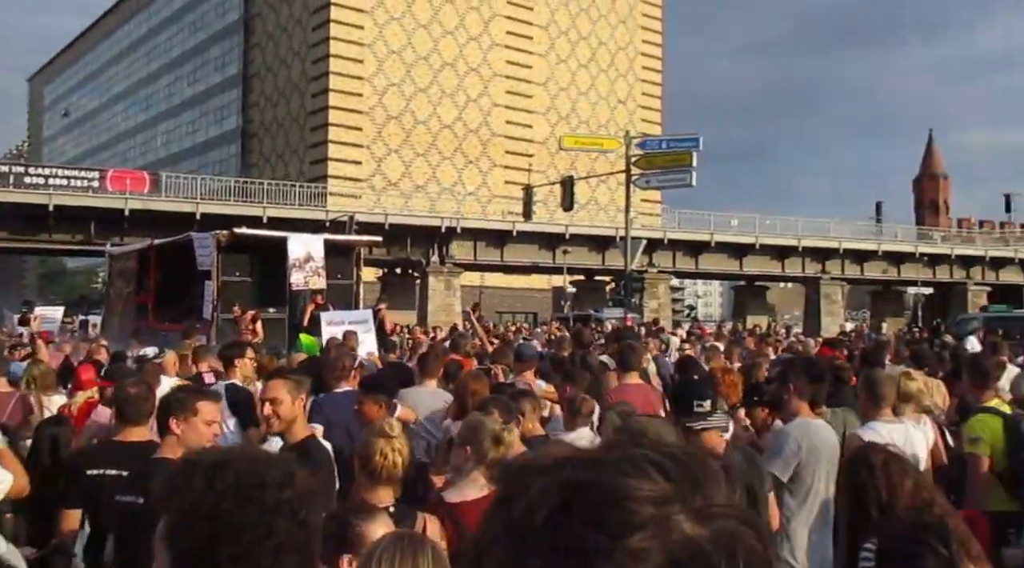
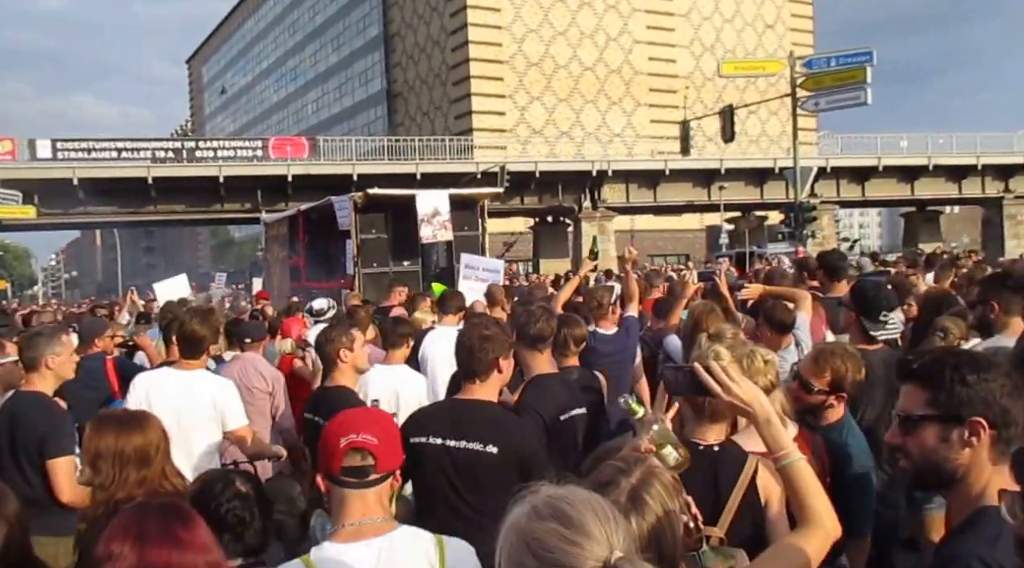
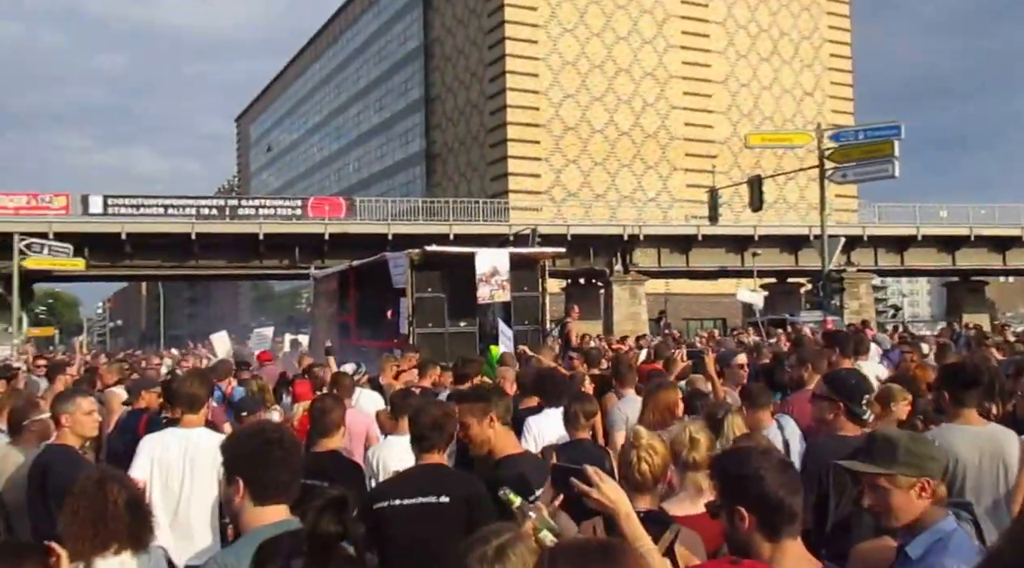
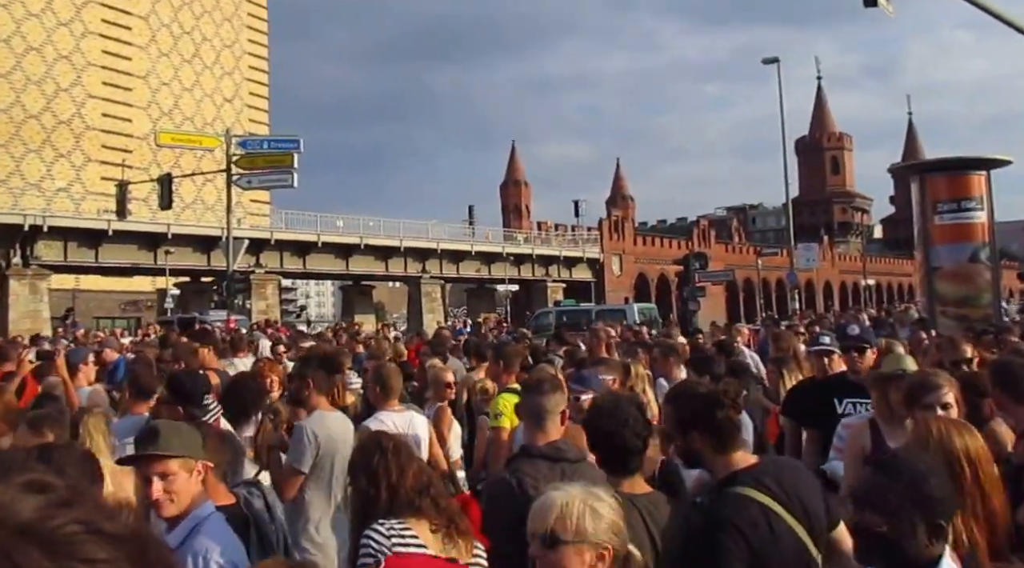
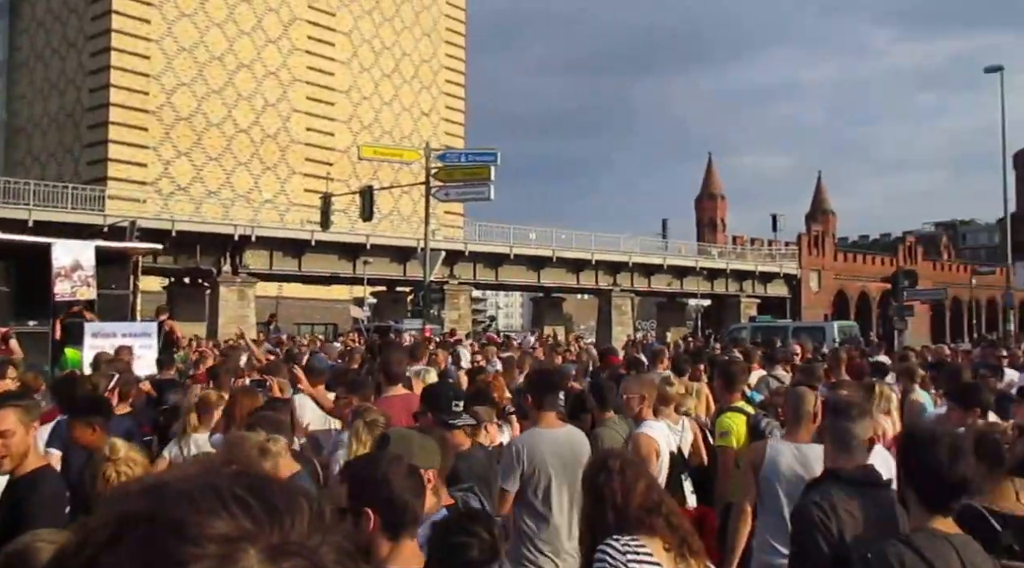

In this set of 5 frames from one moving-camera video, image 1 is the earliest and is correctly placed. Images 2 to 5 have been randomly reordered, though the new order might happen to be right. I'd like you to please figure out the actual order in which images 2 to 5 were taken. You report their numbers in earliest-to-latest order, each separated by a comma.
5, 4, 3, 2
